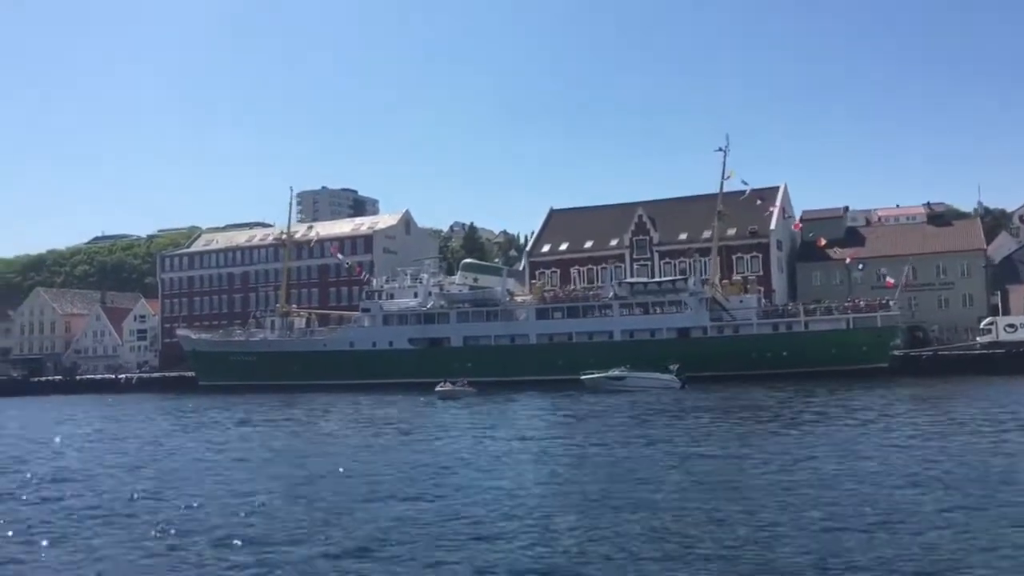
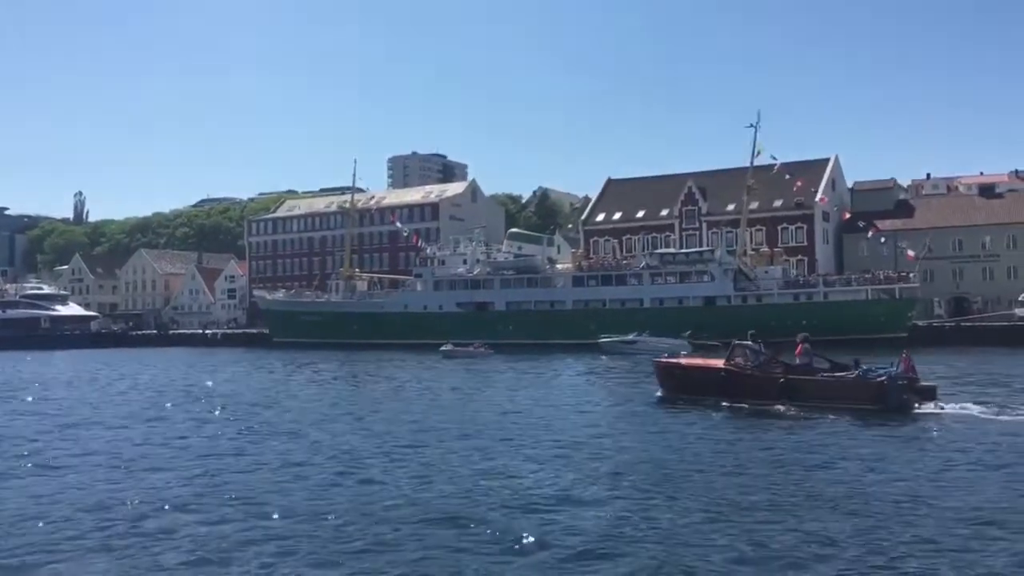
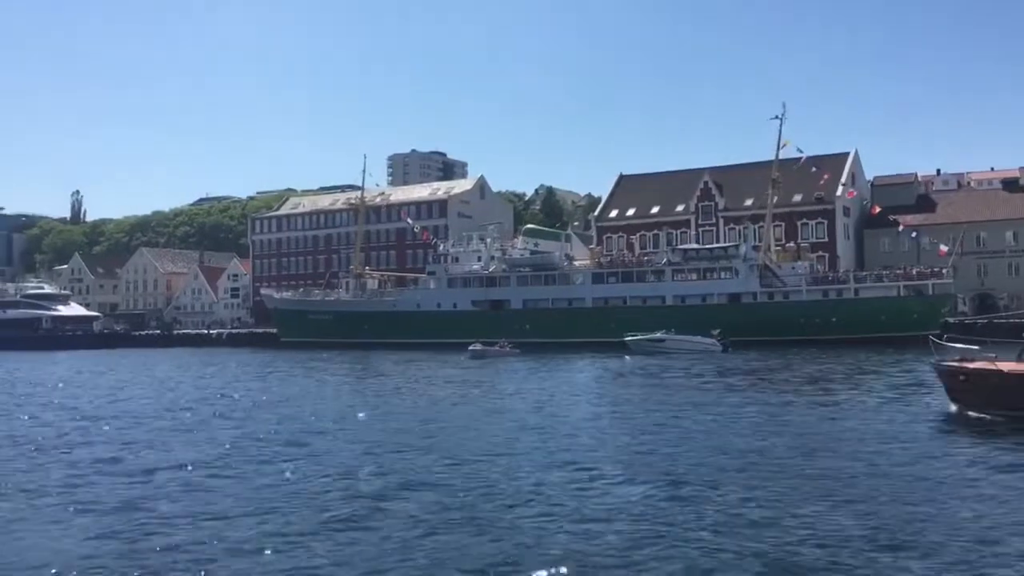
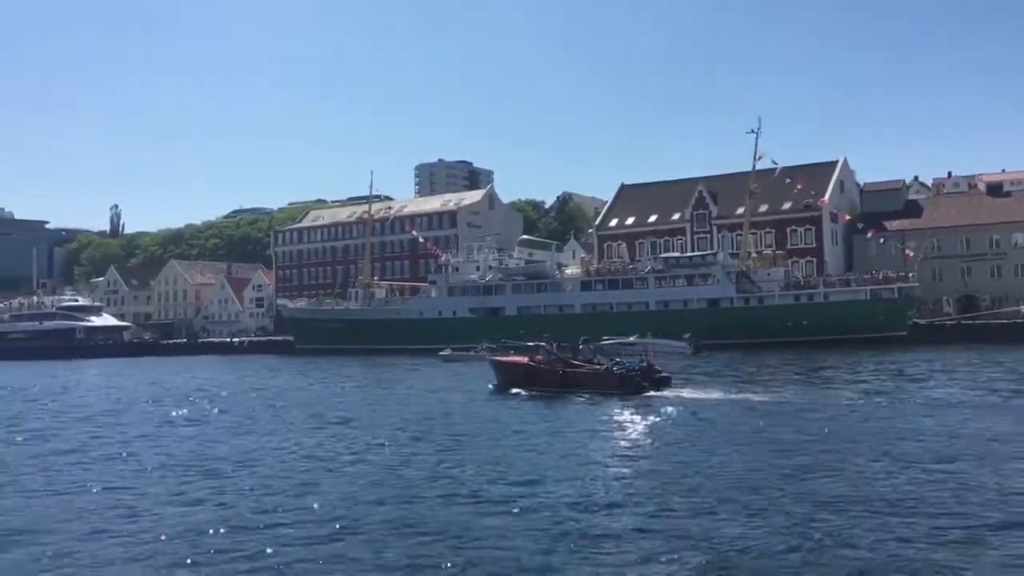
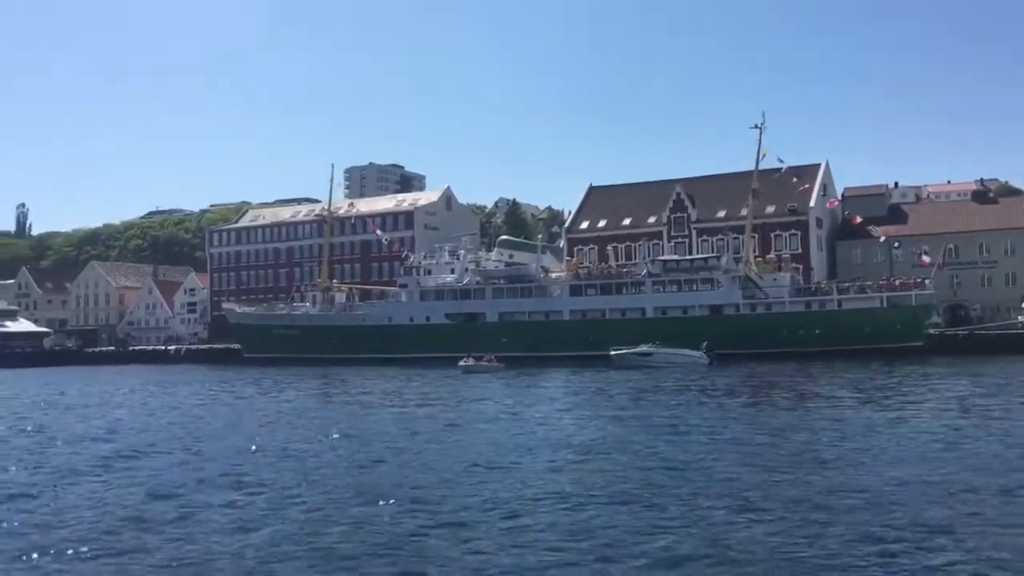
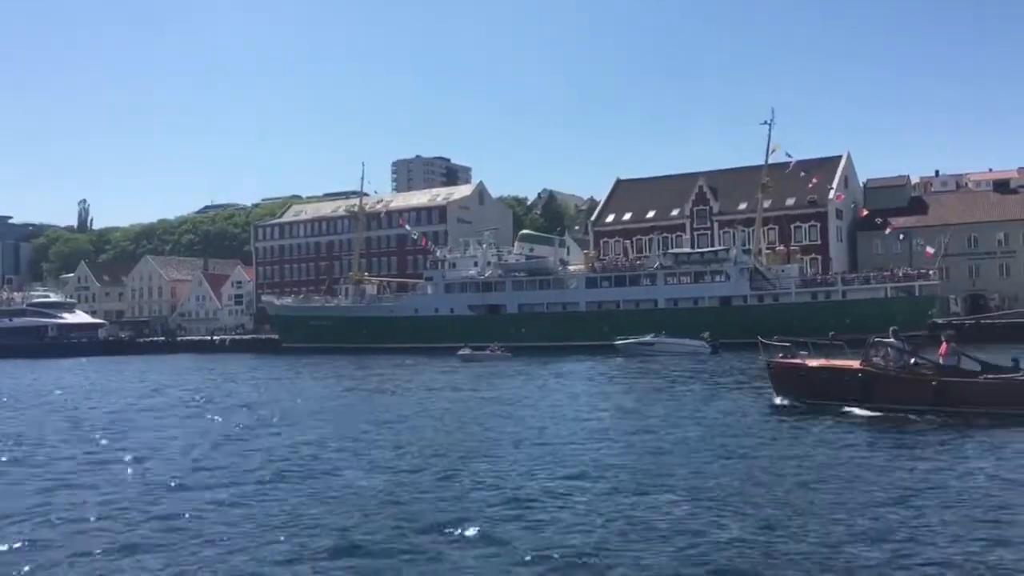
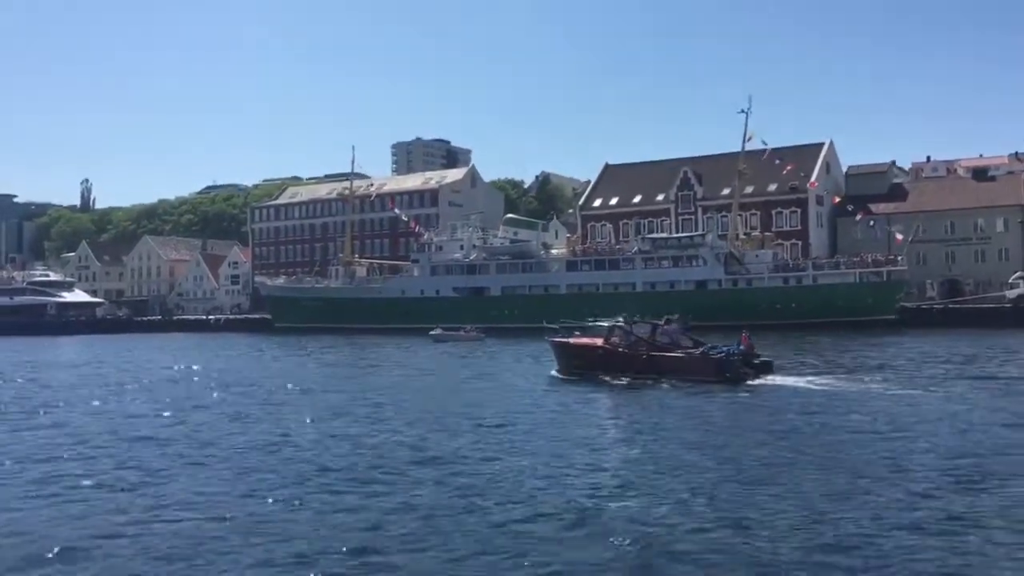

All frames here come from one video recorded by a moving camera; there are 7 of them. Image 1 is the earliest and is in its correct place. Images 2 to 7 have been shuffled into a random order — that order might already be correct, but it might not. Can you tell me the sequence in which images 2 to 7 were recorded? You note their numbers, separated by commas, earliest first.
5, 3, 6, 2, 7, 4
